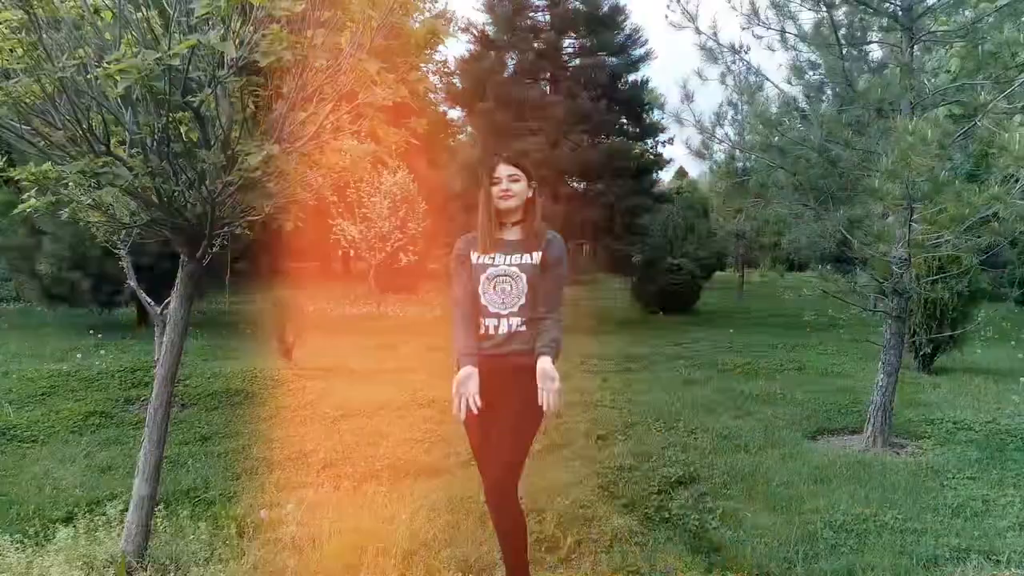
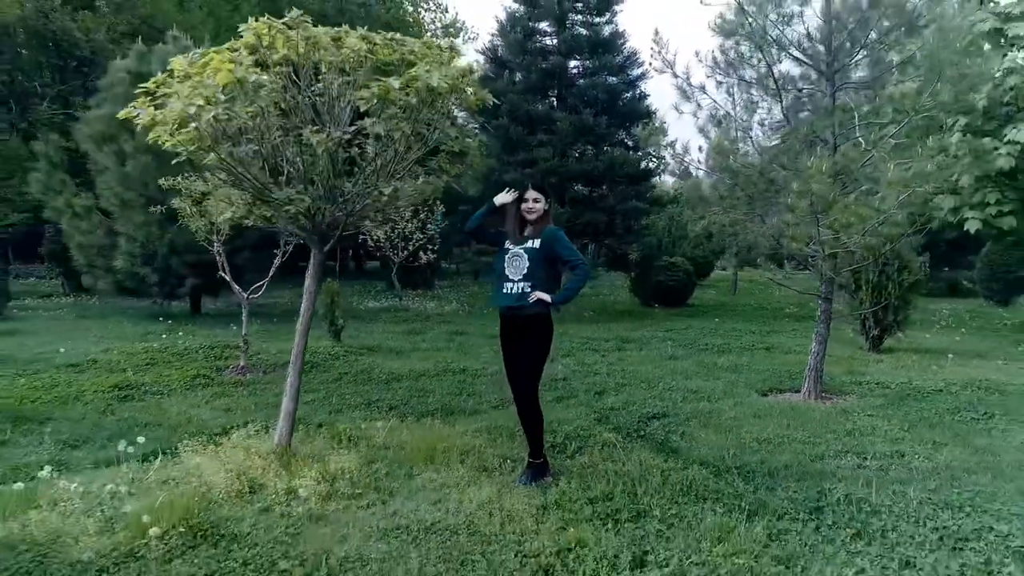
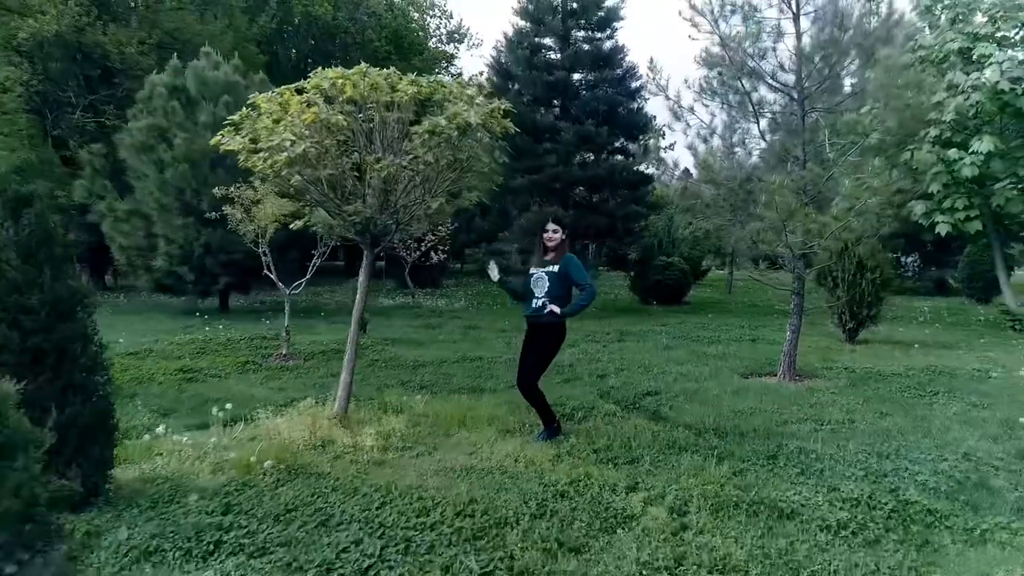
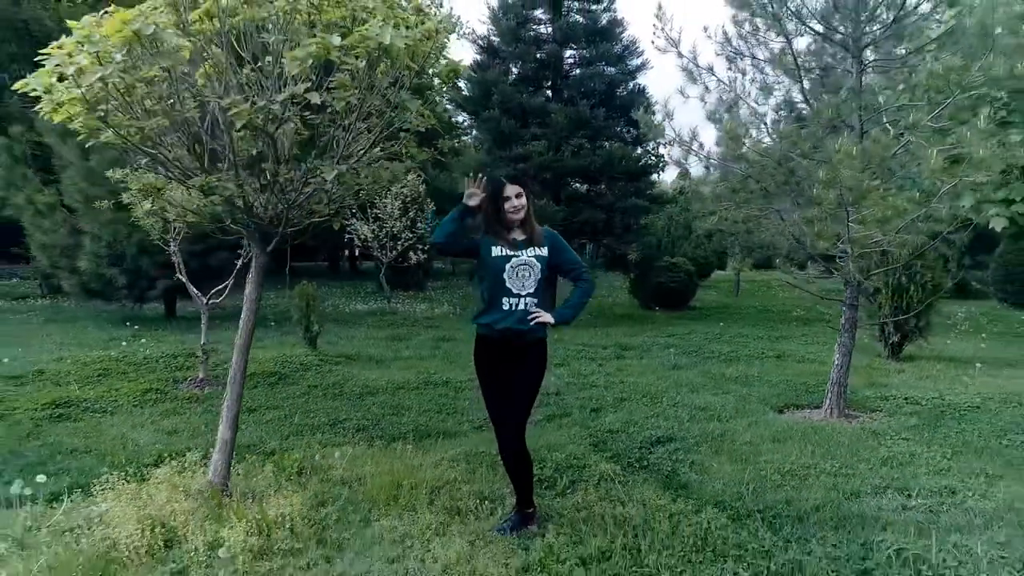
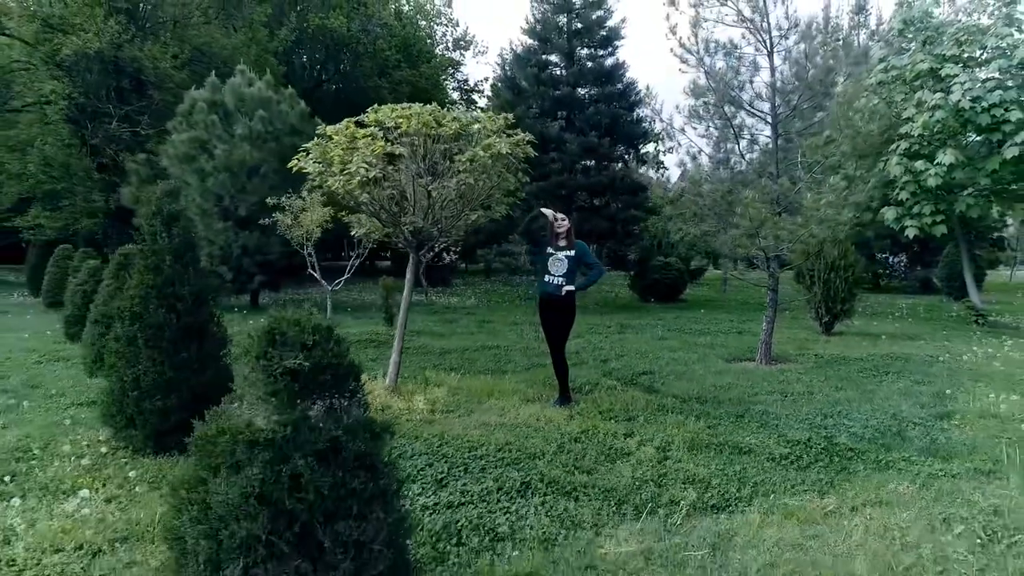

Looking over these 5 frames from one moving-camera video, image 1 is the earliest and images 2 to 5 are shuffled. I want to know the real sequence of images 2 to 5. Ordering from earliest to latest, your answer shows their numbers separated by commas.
4, 2, 3, 5
